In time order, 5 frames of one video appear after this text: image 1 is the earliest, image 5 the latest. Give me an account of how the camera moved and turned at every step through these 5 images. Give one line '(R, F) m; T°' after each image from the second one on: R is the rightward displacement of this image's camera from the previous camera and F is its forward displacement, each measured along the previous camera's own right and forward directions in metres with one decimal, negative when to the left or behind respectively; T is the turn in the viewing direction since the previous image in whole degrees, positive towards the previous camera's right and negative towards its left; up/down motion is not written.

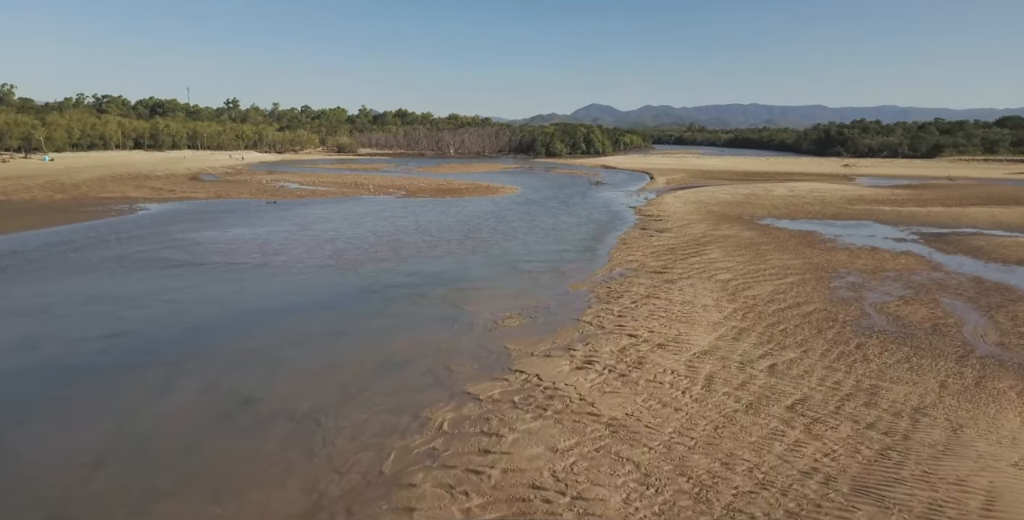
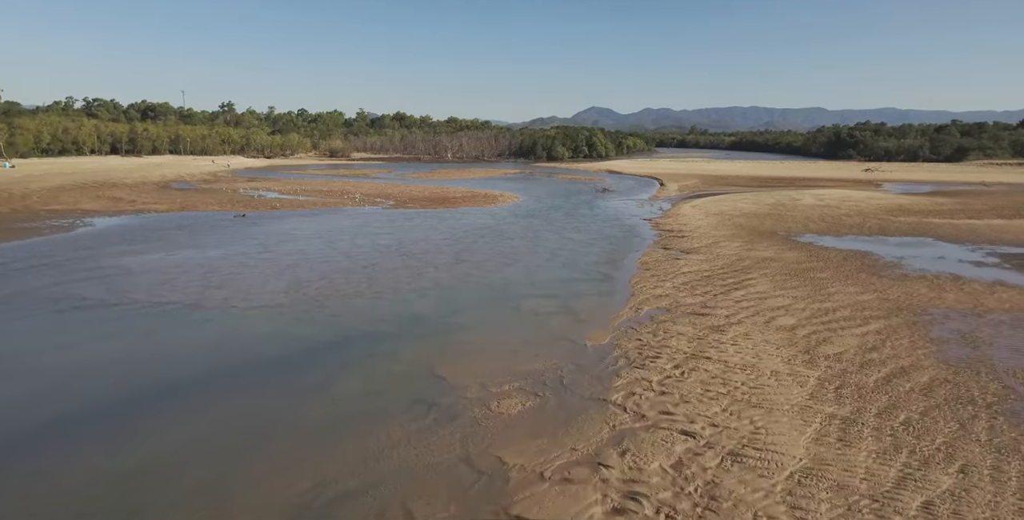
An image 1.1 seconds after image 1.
(0.0, +2.9) m; 0°
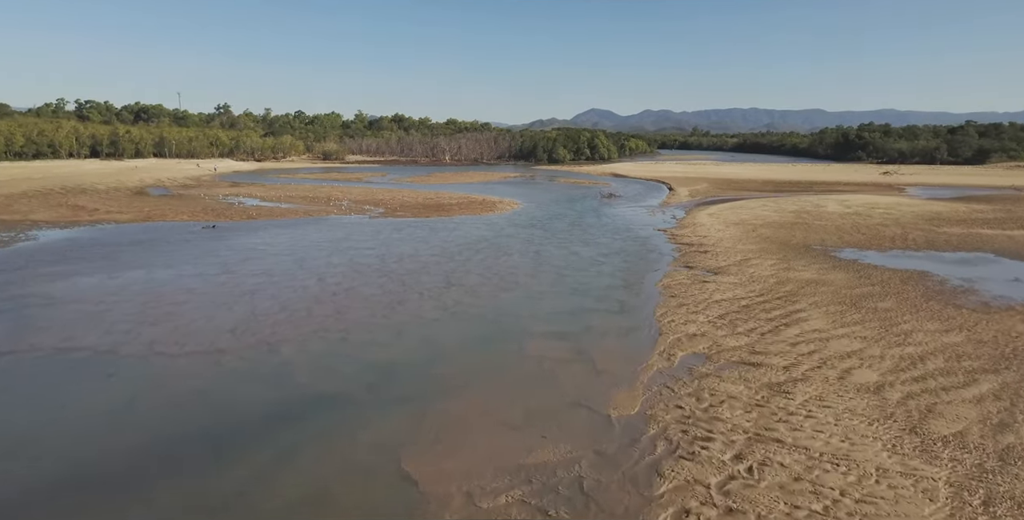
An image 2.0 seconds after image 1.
(0.0, +2.3) m; 0°
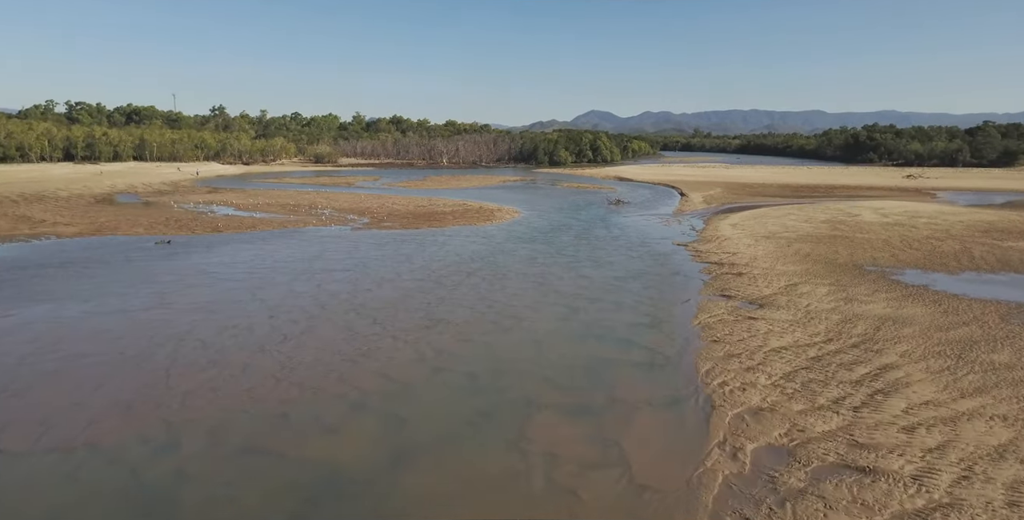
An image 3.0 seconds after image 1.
(0.0, +2.6) m; 0°
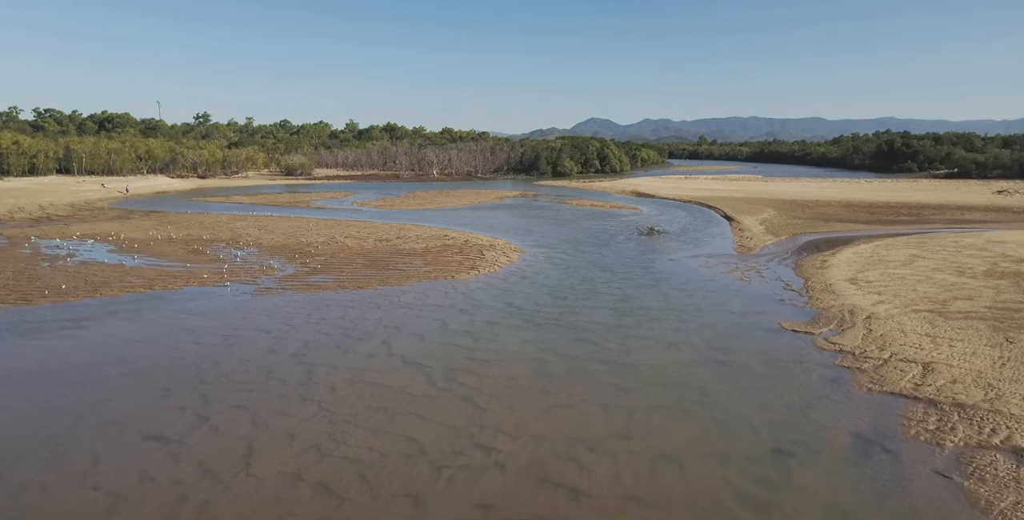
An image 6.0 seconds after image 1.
(+0.1, +8.0) m; 0°
